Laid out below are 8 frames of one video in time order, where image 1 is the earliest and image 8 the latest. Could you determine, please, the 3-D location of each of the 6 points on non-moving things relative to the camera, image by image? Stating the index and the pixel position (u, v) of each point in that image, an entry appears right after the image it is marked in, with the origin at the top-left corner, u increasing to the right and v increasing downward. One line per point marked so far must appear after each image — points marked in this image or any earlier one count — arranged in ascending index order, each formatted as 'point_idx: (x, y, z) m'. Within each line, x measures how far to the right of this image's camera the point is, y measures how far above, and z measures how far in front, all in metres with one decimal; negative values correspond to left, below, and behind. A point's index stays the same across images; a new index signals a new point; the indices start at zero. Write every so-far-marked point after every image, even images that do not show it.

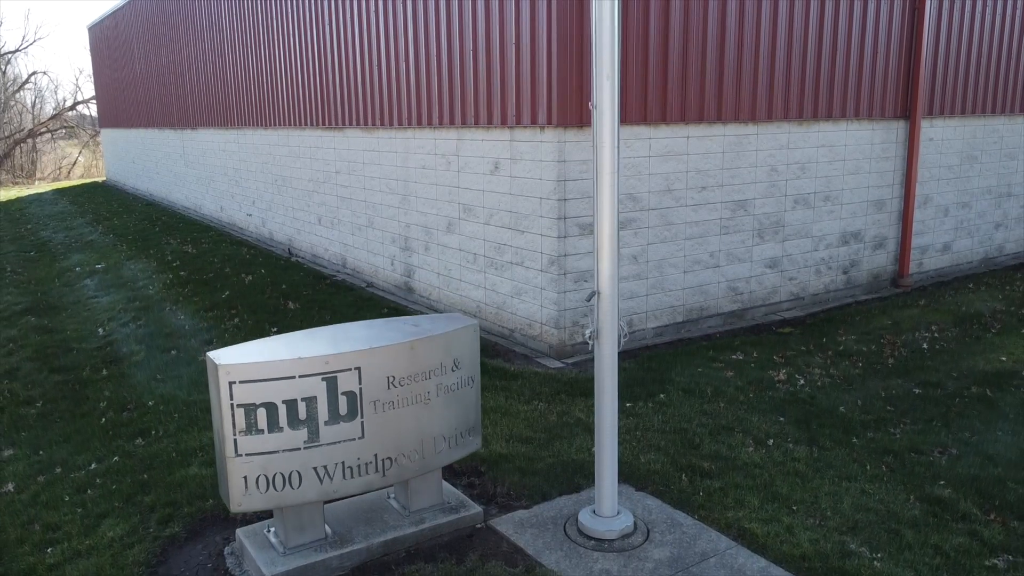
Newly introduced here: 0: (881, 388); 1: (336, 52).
0: (+2.3, -0.6, +4.9) m
1: (-1.9, +2.5, +8.3) m
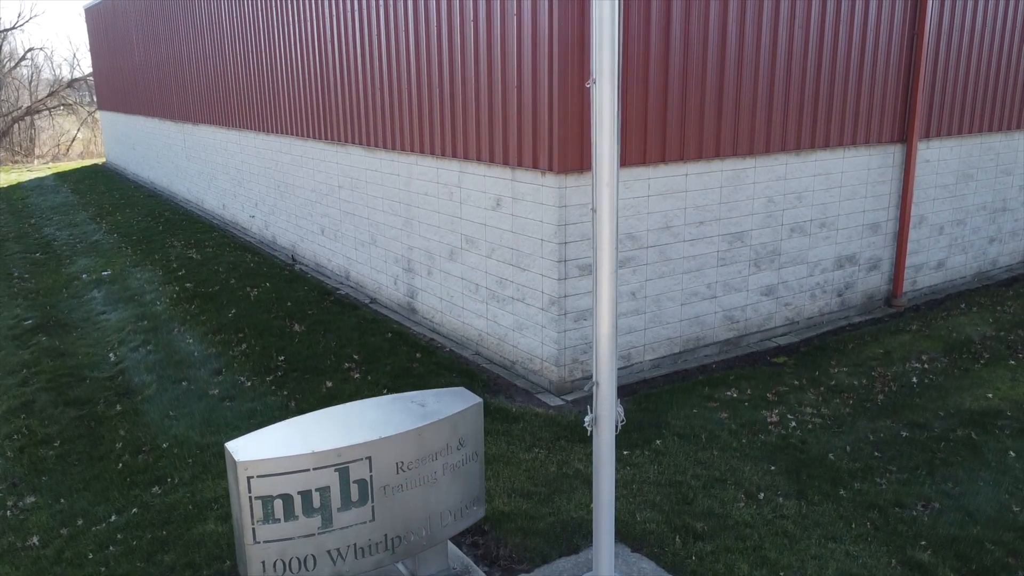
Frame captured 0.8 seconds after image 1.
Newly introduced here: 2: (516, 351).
0: (+2.3, -0.9, +5.1) m
1: (-1.9, +2.3, +8.3) m
2: (0.0, -0.5, +6.0) m
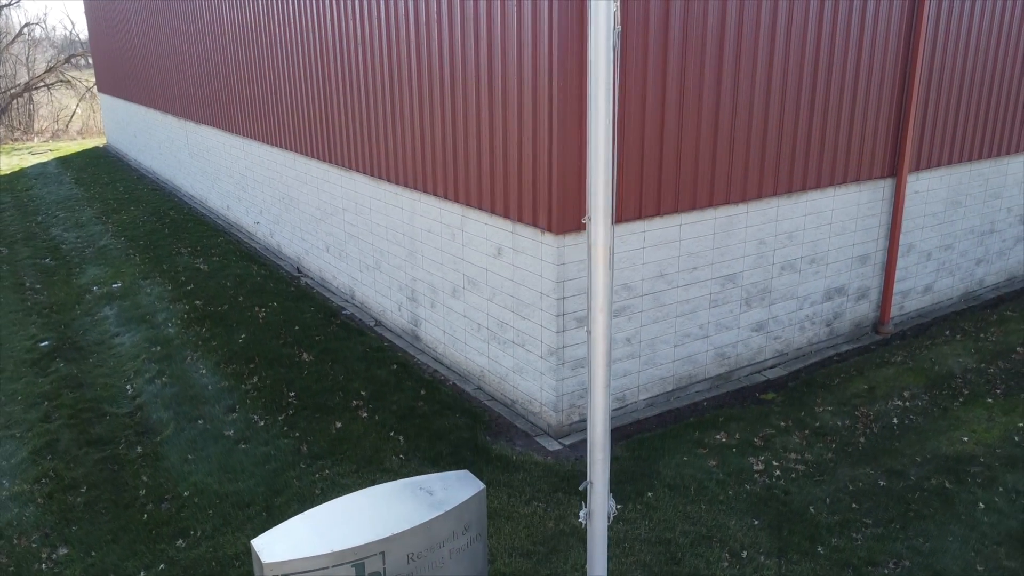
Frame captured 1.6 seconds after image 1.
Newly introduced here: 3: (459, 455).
0: (+2.4, -1.3, +5.4) m
1: (-1.9, +2.1, +8.5) m
2: (0.0, -0.8, +6.3) m
3: (-0.4, -1.2, +5.7) m
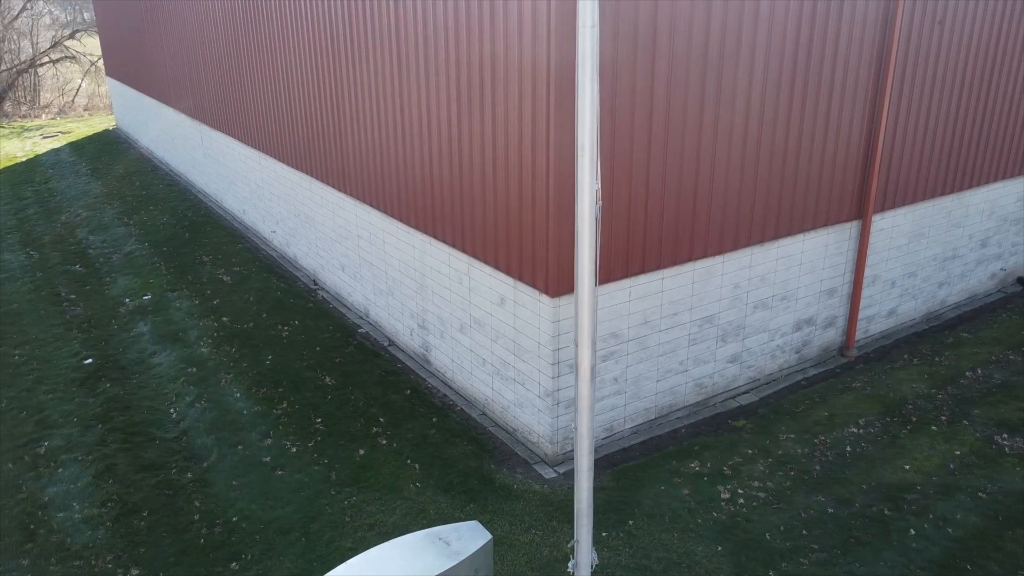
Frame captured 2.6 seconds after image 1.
0: (+2.4, -1.8, +6.3) m
1: (-1.8, +1.8, +9.2) m
2: (0.0, -1.2, +7.1) m
3: (-0.4, -1.6, +6.6) m
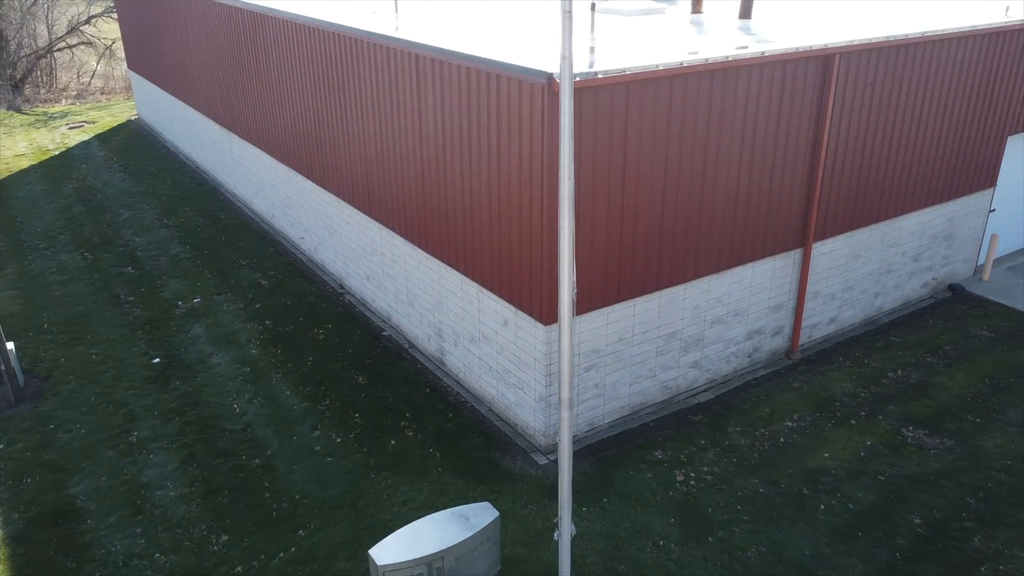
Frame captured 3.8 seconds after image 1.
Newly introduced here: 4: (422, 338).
0: (+2.4, -2.1, +8.1) m
1: (-1.8, +1.7, +10.7) m
2: (+0.1, -1.5, +8.9) m
3: (-0.4, -1.9, +8.3) m
4: (-1.2, -0.7, +10.6) m
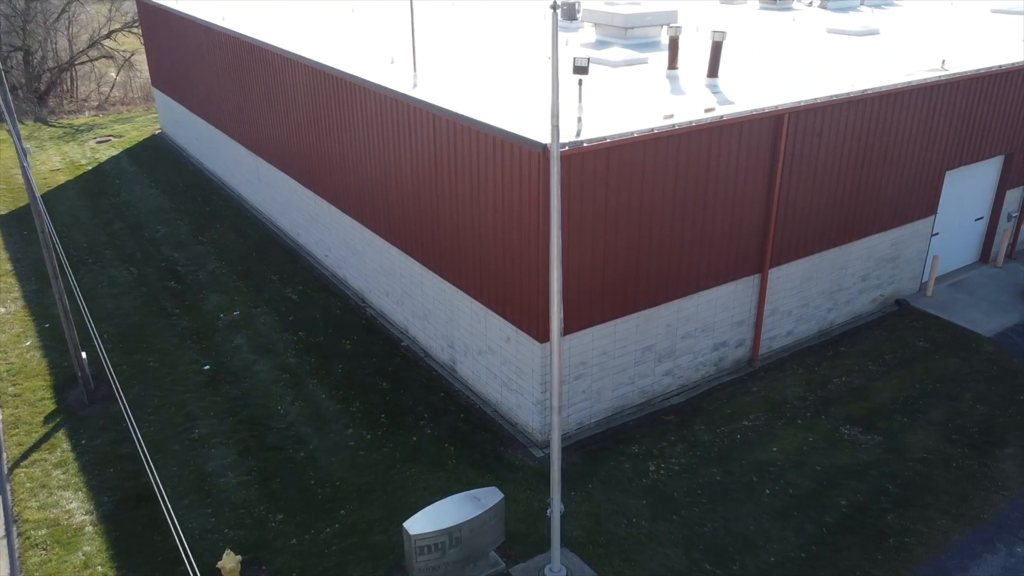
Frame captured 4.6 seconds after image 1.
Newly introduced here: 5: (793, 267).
0: (+2.4, -2.4, +9.8) m
1: (-1.8, +1.4, +12.4) m
2: (+0.1, -1.8, +10.6) m
3: (-0.3, -2.2, +10.1) m
4: (-1.2, -1.0, +12.3) m
5: (+4.3, +0.4, +11.9) m
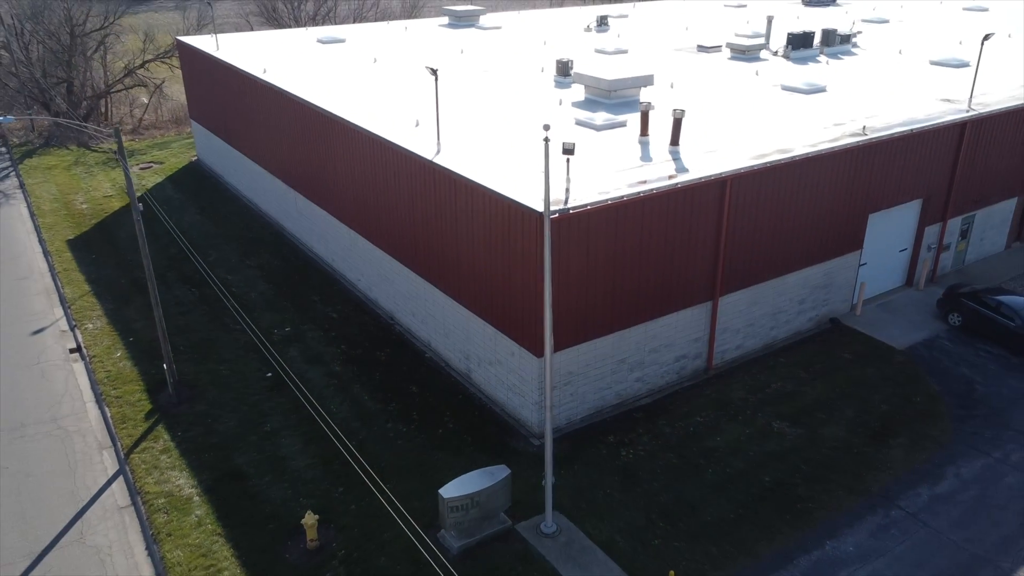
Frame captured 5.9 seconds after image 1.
0: (+2.5, -2.8, +12.8) m
1: (-1.7, +0.9, +15.5) m
2: (+0.1, -2.2, +13.6) m
3: (-0.3, -2.7, +13.1) m
4: (-1.1, -1.4, +15.4) m
5: (+4.4, -0.1, +14.9) m
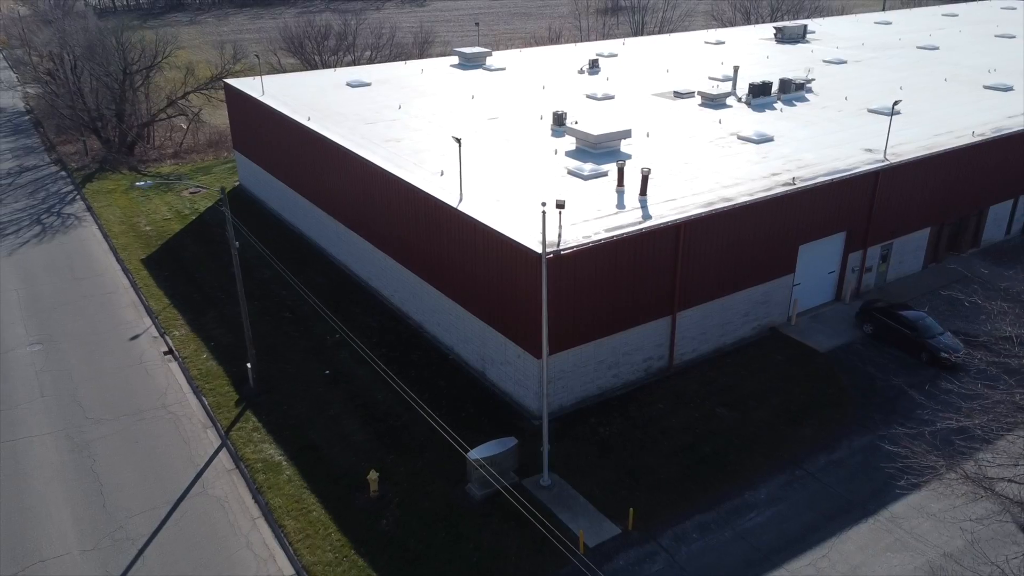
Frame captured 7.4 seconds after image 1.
0: (+2.6, -3.2, +17.2) m
1: (-1.6, +0.5, +19.8) m
2: (+0.3, -2.7, +18.0) m
3: (-0.1, -3.1, +17.4) m
4: (-1.0, -1.8, +19.7) m
5: (+4.5, -0.5, +19.3) m
